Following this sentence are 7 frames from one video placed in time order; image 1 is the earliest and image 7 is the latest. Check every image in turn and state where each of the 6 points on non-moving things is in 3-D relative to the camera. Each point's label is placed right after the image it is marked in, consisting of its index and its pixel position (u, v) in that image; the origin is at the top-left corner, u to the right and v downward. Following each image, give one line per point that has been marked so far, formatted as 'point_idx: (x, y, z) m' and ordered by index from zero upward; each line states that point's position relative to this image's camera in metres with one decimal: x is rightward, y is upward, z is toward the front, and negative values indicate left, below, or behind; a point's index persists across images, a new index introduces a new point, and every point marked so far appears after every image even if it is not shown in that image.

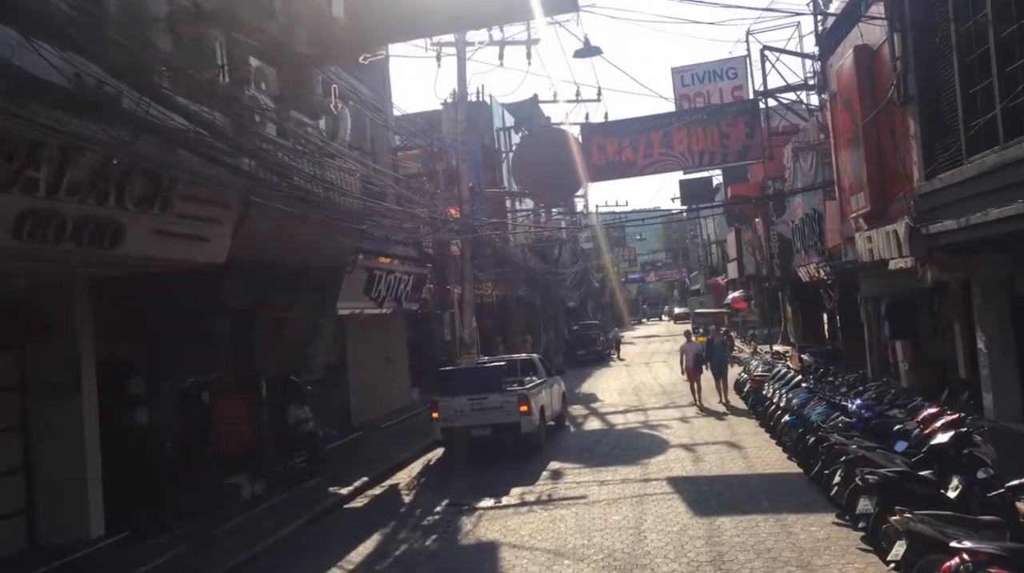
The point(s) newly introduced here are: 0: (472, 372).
0: (-0.6, -1.4, +16.4) m
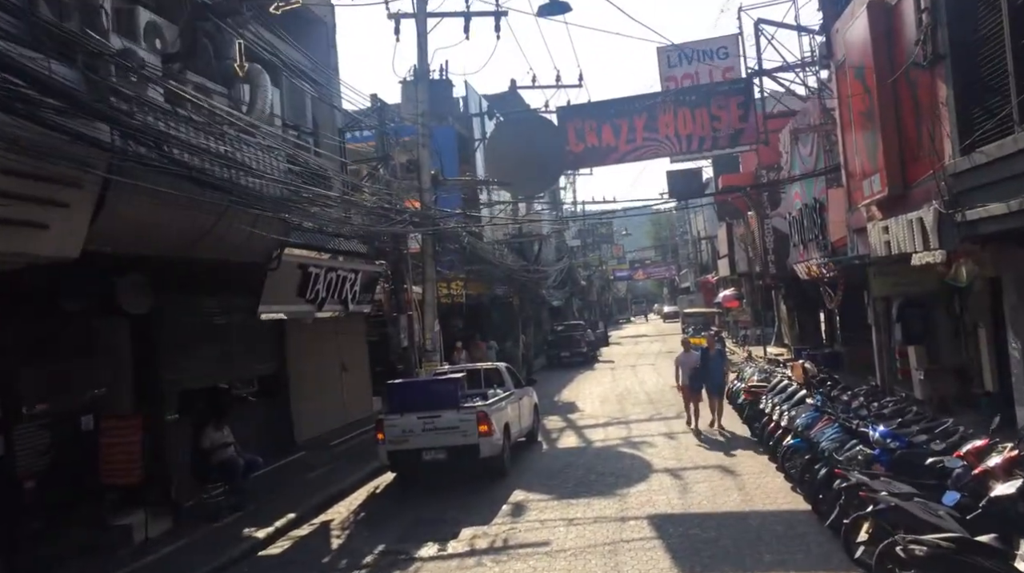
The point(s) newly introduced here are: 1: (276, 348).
0: (-1.2, -1.4, +14.1) m
1: (-4.1, -1.0, +17.0) m
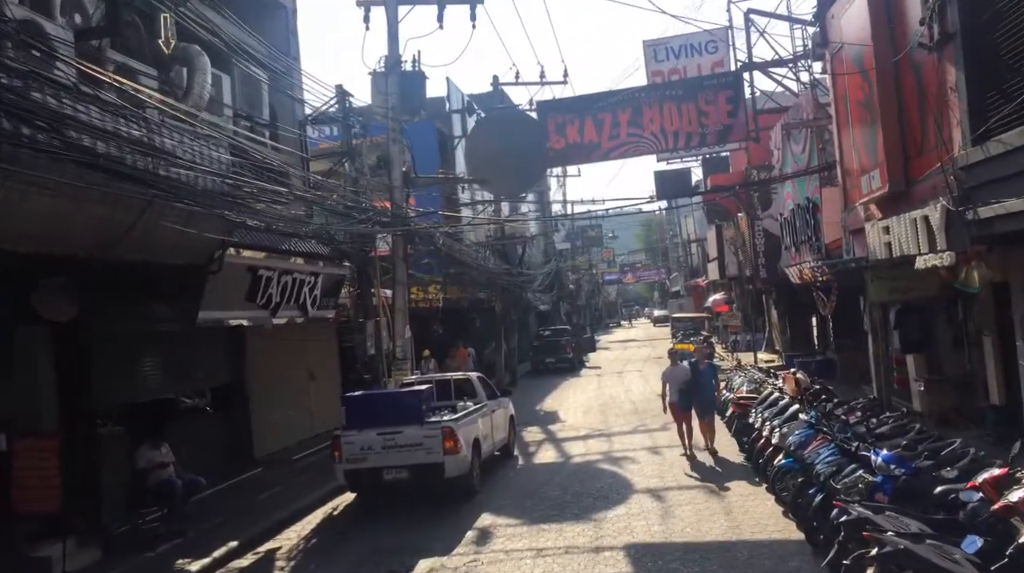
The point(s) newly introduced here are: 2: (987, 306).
0: (-1.6, -1.5, +13.0) m
1: (-4.5, -1.1, +15.9) m
2: (+6.4, -0.3, +13.5) m
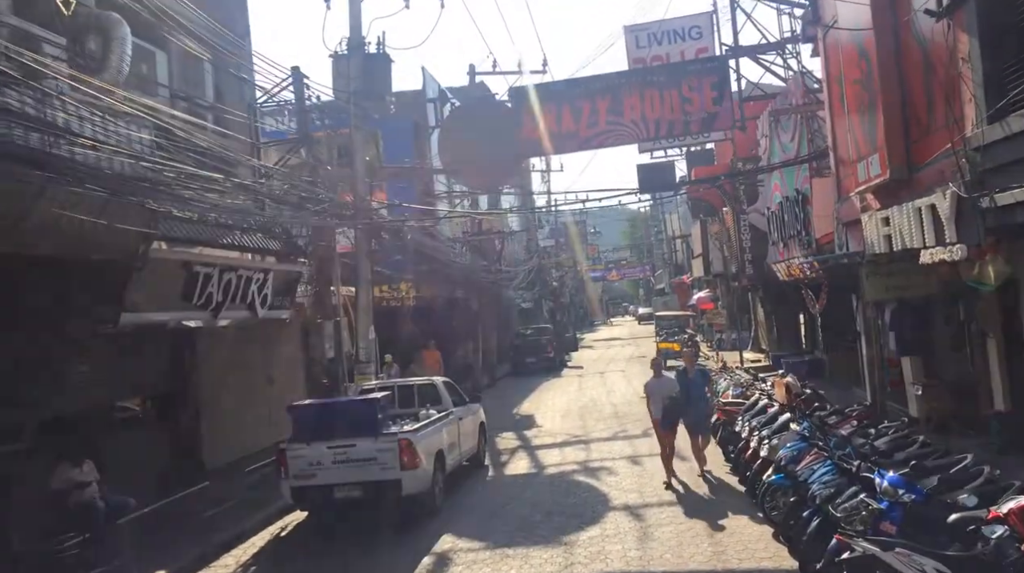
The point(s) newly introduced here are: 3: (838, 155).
0: (-2.1, -1.4, +11.8) m
1: (-5.0, -1.1, +14.6) m
2: (+5.9, -0.2, +12.4) m
3: (+4.3, +1.7, +13.2) m
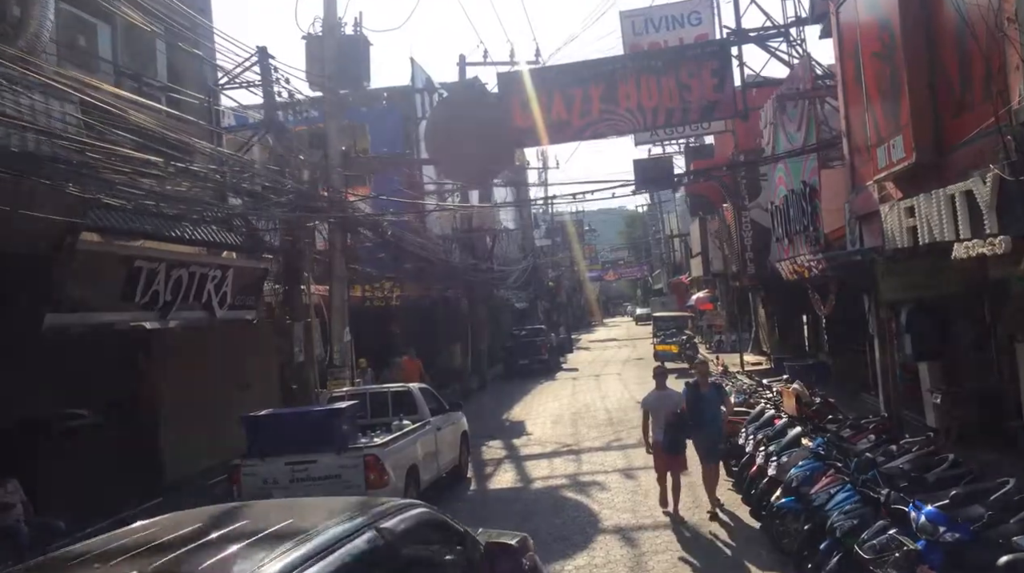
0: (-2.3, -1.4, +10.6) m
1: (-5.2, -1.1, +13.4) m
2: (+5.7, -0.2, +11.3) m
3: (+4.1, +1.7, +12.0) m
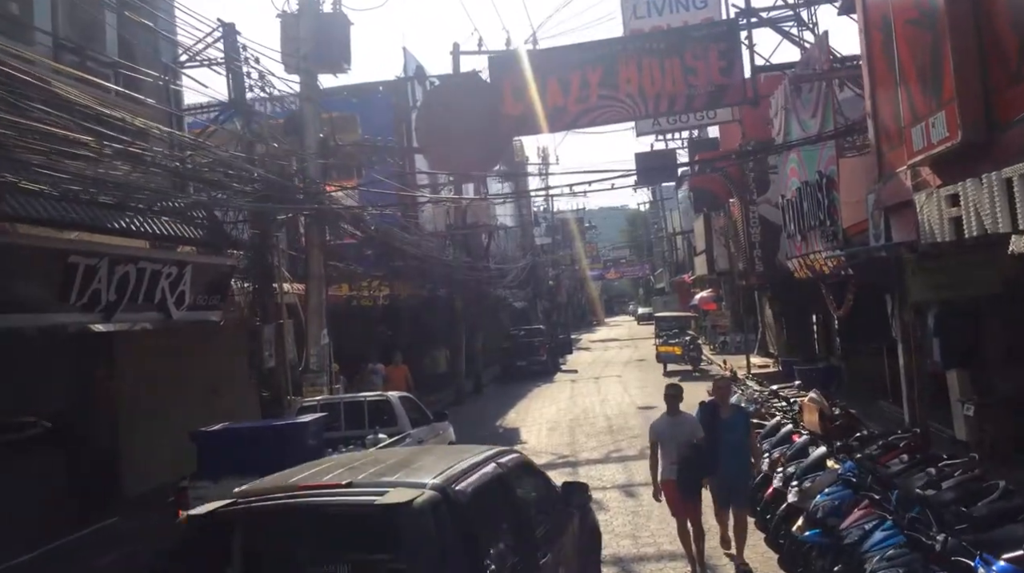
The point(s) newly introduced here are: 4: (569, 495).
0: (-2.4, -1.4, +9.4) m
1: (-5.3, -1.0, +12.2) m
2: (+5.6, -0.2, +10.0) m
3: (+3.9, +1.7, +10.8) m
4: (+0.4, -1.4, +7.0) m
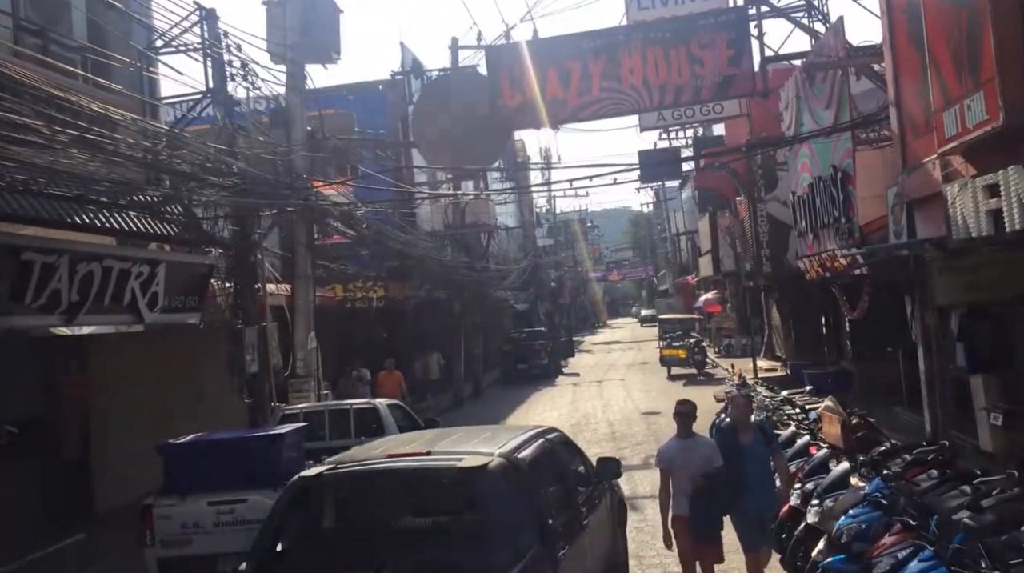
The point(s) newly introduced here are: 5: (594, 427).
0: (-2.5, -1.4, +8.6) m
1: (-5.4, -1.0, +11.5) m
2: (+5.5, -0.2, +9.2) m
3: (+3.9, +1.7, +10.0) m
4: (+0.4, -1.4, +6.2) m
5: (+1.5, -2.7, +19.3) m
